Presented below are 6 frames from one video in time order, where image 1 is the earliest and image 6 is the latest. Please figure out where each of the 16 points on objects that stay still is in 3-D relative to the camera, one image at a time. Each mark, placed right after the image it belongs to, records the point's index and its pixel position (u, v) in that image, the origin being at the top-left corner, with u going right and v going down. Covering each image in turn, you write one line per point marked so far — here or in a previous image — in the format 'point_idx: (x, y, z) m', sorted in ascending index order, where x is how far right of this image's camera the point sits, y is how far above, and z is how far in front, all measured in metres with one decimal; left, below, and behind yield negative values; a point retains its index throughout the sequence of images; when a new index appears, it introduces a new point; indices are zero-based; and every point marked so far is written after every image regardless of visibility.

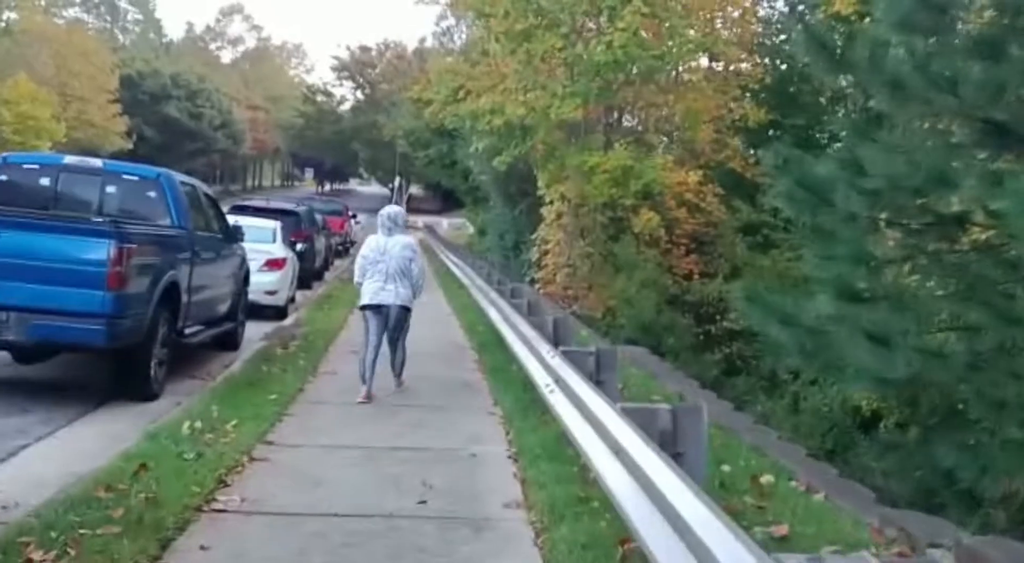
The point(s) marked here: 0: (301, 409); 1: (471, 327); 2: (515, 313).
0: (-1.9, -1.1, +9.6) m
1: (-0.6, -0.7, +17.0) m
2: (0.0, -0.4, +12.3) m
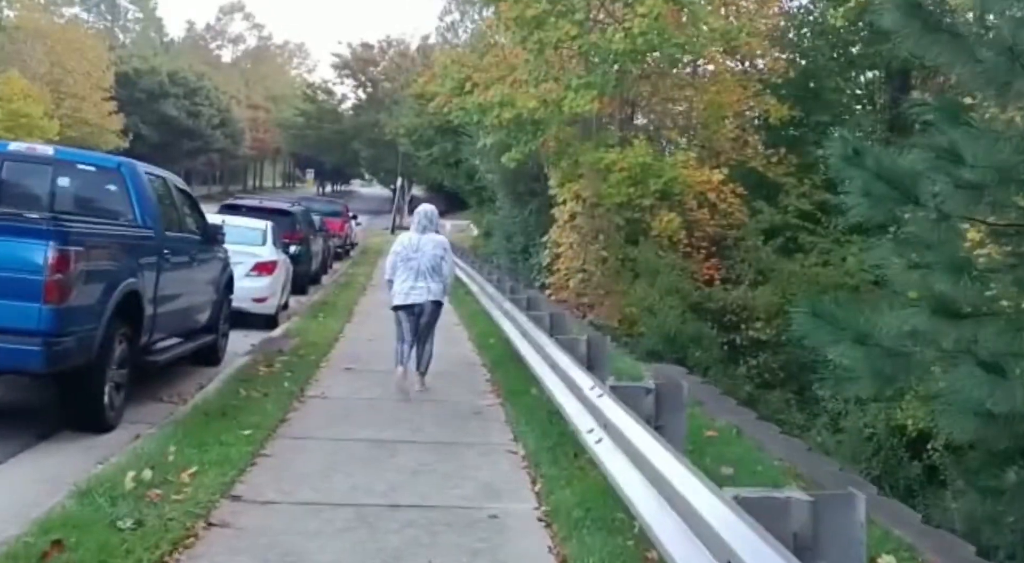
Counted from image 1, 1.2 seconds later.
0: (-1.7, -1.2, +7.9) m
1: (-0.4, -0.8, +15.3) m
2: (+0.2, -0.5, +10.6) m
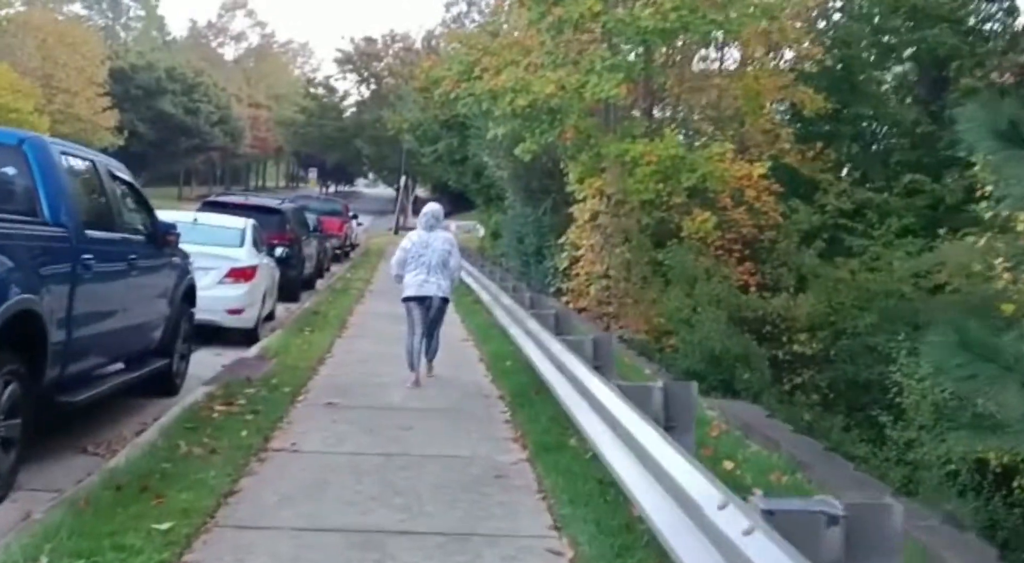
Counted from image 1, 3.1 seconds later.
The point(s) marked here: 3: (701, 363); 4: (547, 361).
0: (-1.5, -1.3, +5.4) m
1: (-0.1, -0.9, +12.8) m
2: (+0.5, -0.6, +8.0) m
3: (+2.7, -1.2, +15.5) m
4: (+0.3, -0.7, +9.3) m
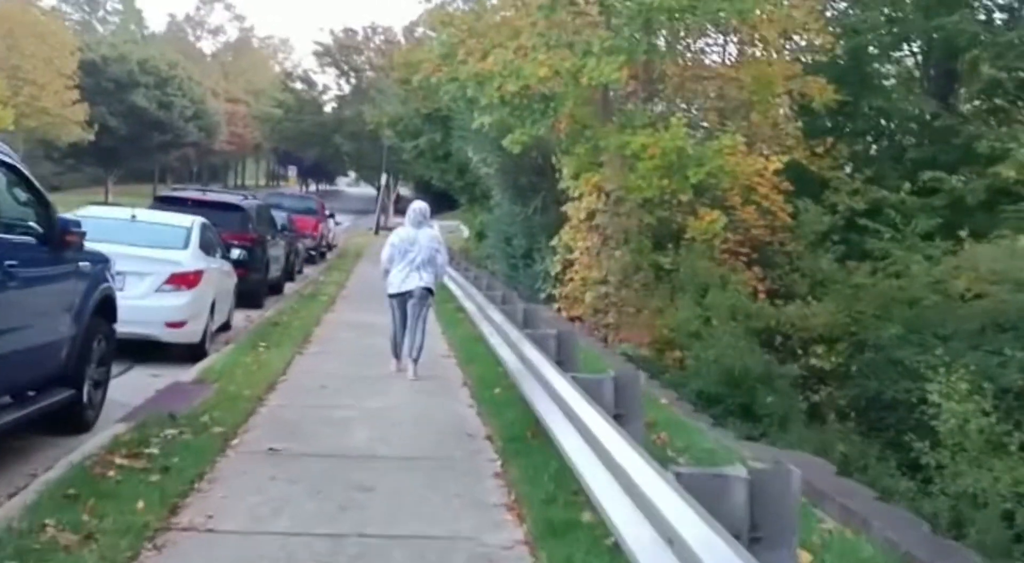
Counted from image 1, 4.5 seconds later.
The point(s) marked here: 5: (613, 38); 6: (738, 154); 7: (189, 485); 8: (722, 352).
0: (-1.5, -1.4, +3.3) m
1: (-0.3, -1.0, +10.7) m
2: (+0.4, -0.7, +6.0) m
3: (+2.6, -1.3, +13.5) m
4: (+0.2, -0.8, +7.3) m
5: (+1.7, +4.1, +18.0) m
6: (+3.9, +2.2, +18.7) m
7: (-1.9, -1.2, +6.5) m
8: (+2.7, -0.9, +13.6) m
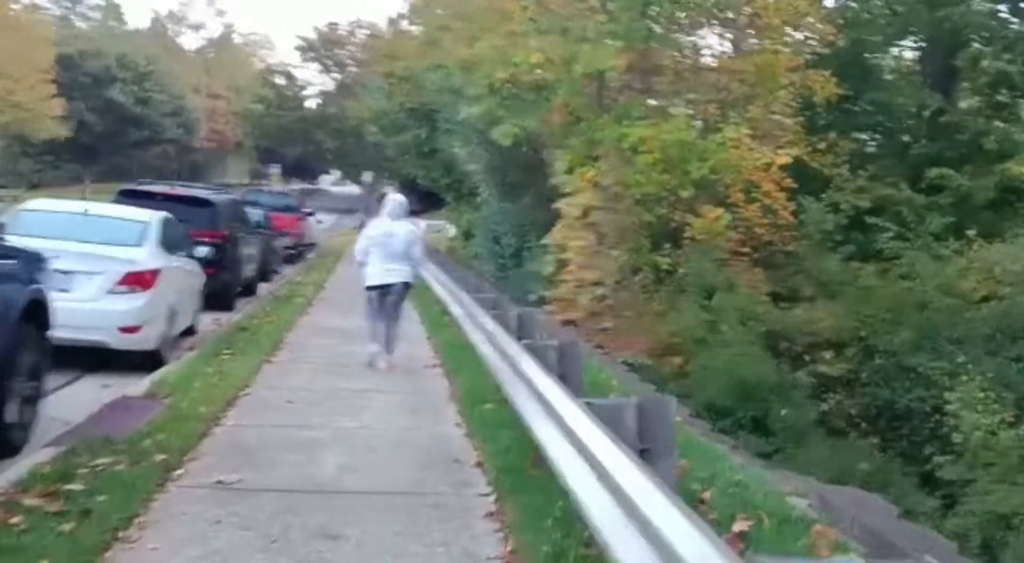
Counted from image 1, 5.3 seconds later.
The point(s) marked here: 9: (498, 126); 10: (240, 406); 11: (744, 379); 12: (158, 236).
0: (-1.5, -1.4, +2.1) m
1: (-0.3, -1.0, +9.5) m
2: (+0.4, -0.7, +4.8) m
3: (+2.5, -1.3, +12.3) m
4: (+0.2, -0.8, +6.1) m
5: (+1.5, +4.1, +16.8) m
6: (+3.8, +2.2, +17.6) m
7: (-1.9, -1.2, +5.2) m
8: (+2.6, -0.9, +12.5) m
9: (-0.3, +2.8, +19.4) m
10: (-2.3, -1.0, +9.1) m
11: (+2.6, -1.1, +12.3) m
12: (-4.1, +0.5, +12.4) m
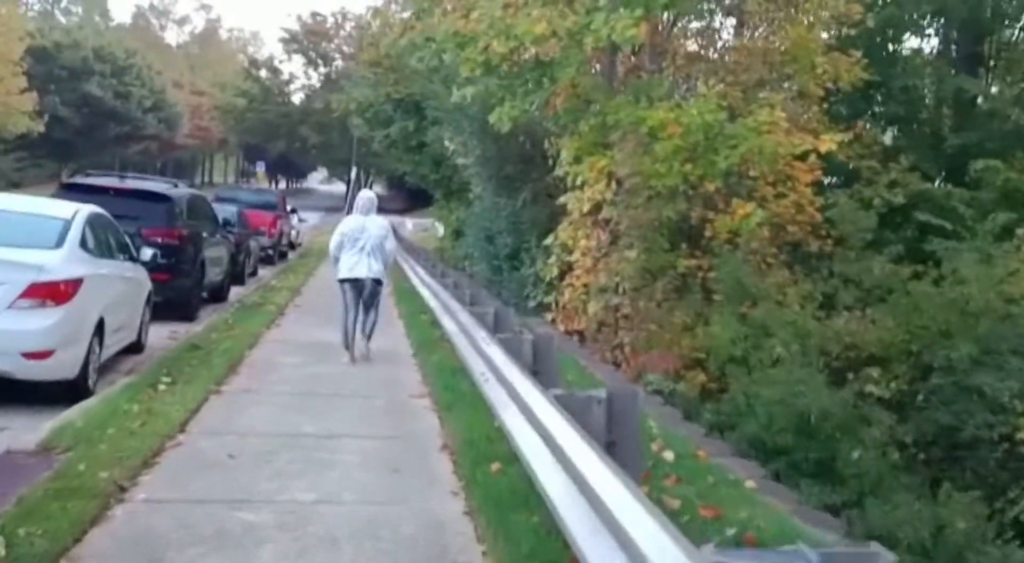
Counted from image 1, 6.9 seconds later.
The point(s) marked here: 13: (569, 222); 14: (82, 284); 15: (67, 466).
0: (-1.3, -1.5, -0.2) m
1: (-0.2, -1.2, +7.2) m
2: (+0.6, -0.8, +2.5) m
3: (+2.5, -1.4, +10.1) m
4: (+0.4, -0.9, +3.8) m
5: (+1.6, +4.0, +14.6) m
6: (+3.8, +2.1, +15.3) m
7: (-1.8, -1.3, +2.9) m
8: (+2.6, -1.0, +10.2) m
9: (-0.3, +2.7, +17.1) m
10: (-2.2, -1.1, +6.8) m
11: (+2.7, -1.2, +10.0) m
12: (-4.0, +0.4, +10.0) m
13: (+0.9, +1.0, +16.9) m
14: (-3.7, 0.0, +9.4) m
15: (-2.7, -1.1, +6.5) m
